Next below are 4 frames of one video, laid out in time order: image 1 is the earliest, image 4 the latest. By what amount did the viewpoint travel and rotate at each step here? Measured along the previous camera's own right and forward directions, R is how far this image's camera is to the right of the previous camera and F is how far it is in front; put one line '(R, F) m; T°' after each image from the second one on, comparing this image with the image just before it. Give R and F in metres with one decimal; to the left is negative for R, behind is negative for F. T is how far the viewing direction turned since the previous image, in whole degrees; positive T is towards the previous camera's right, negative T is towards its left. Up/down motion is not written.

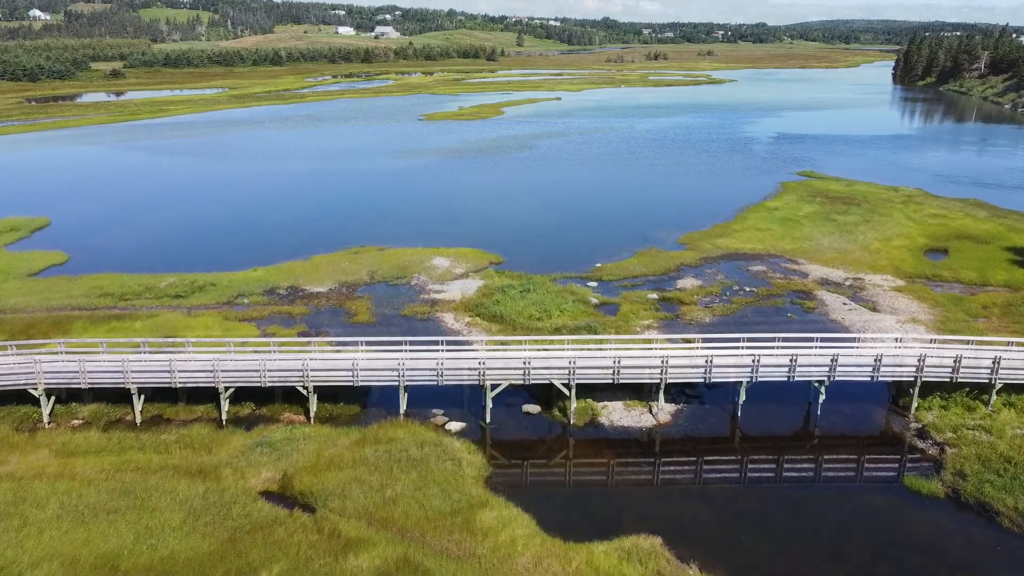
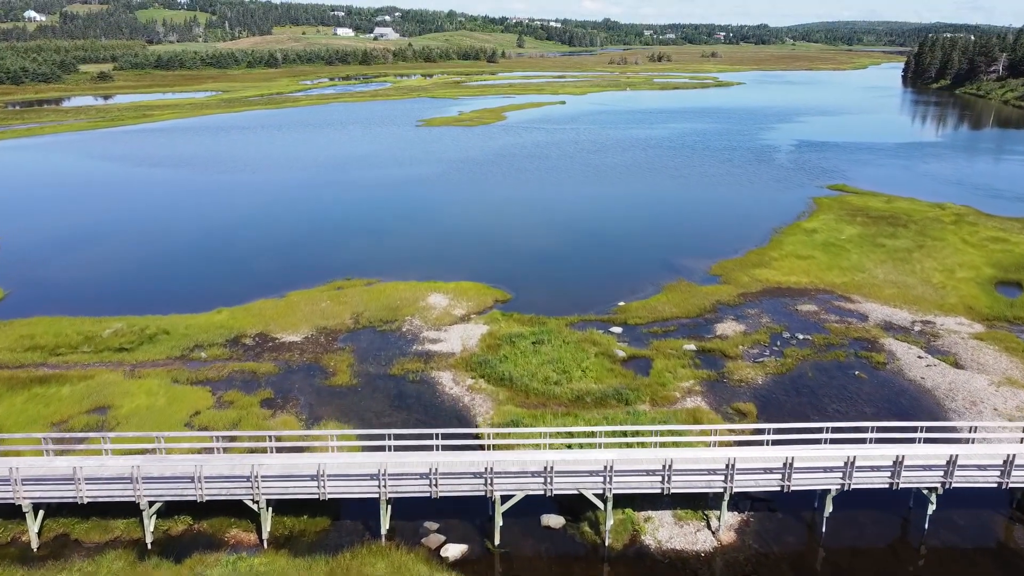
(-0.5, +5.7) m; 0°
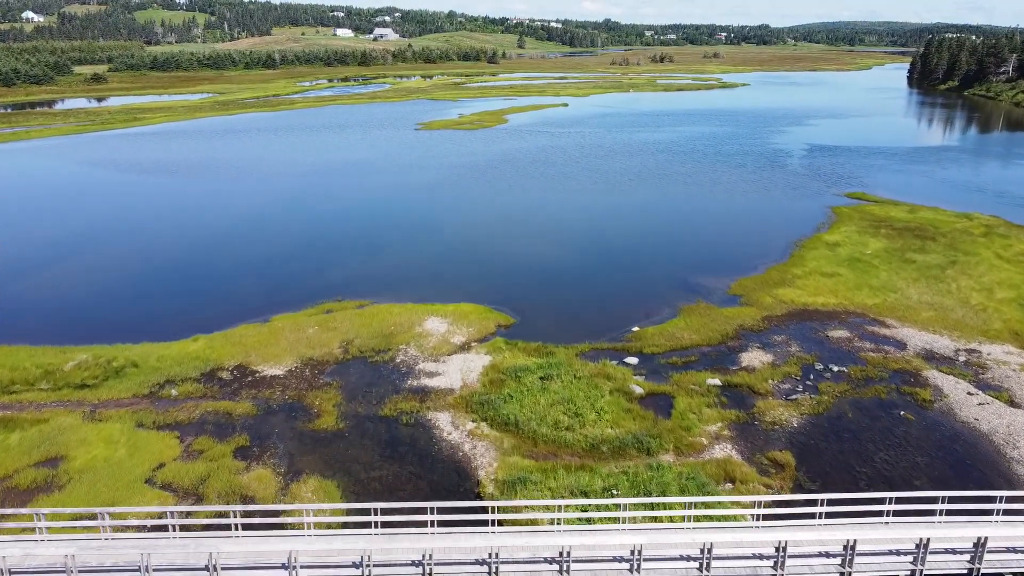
(-0.2, +2.9) m; 0°
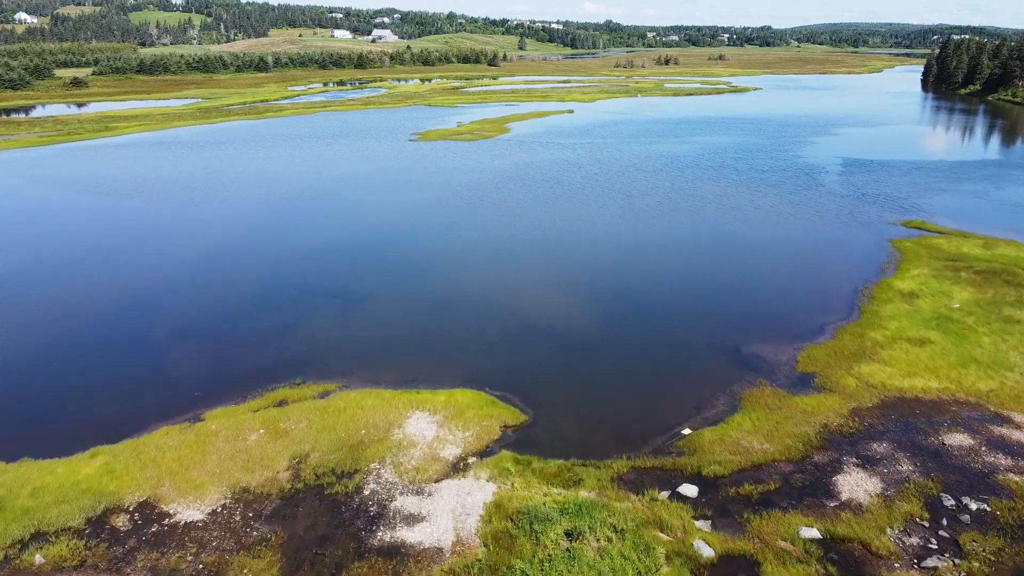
(-0.4, +7.9) m; 0°
